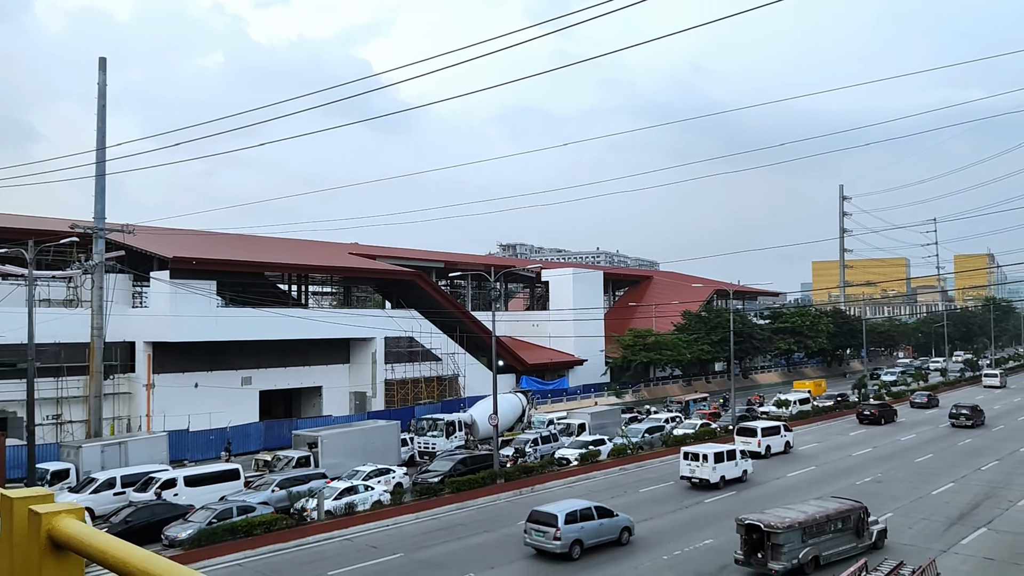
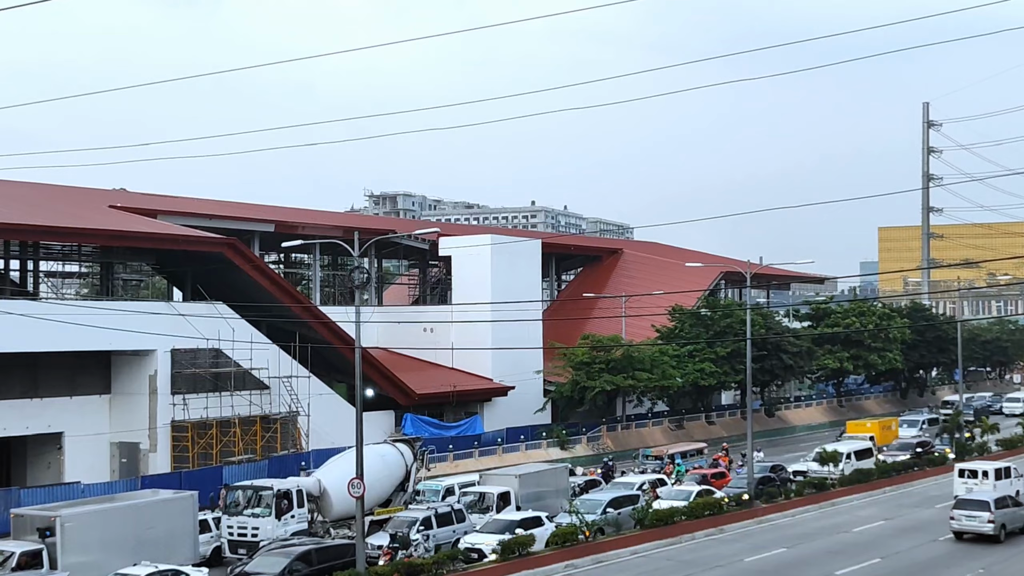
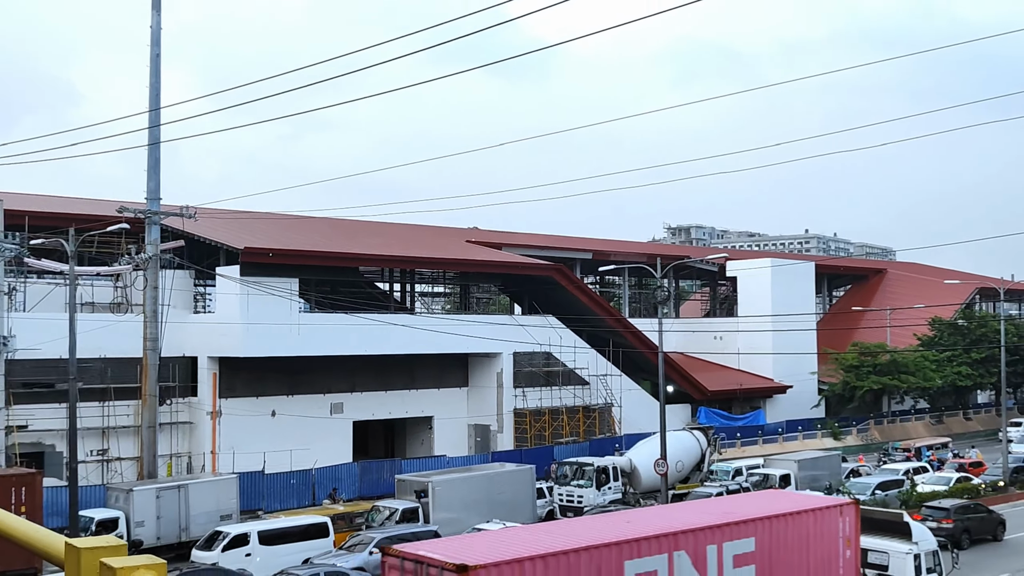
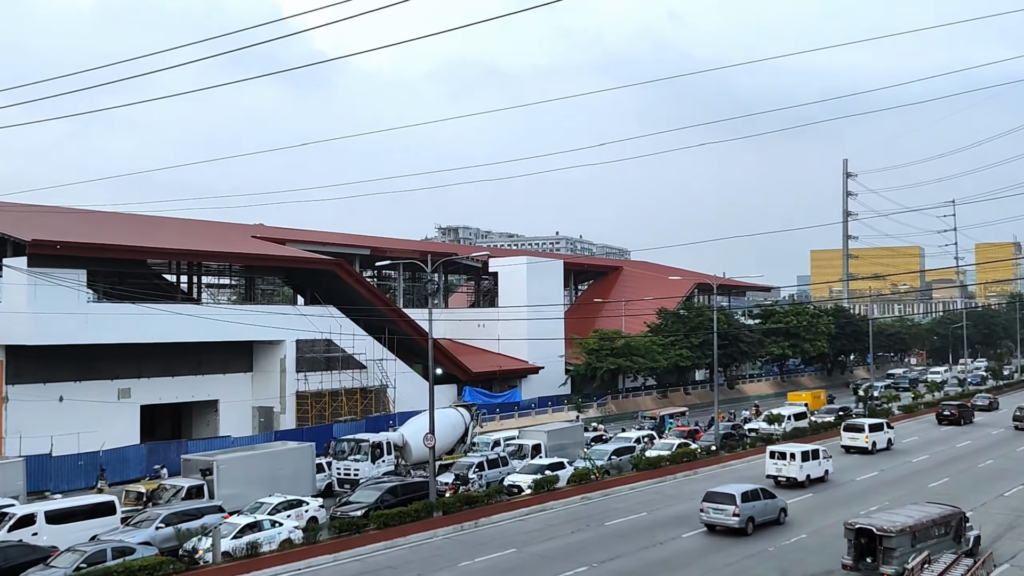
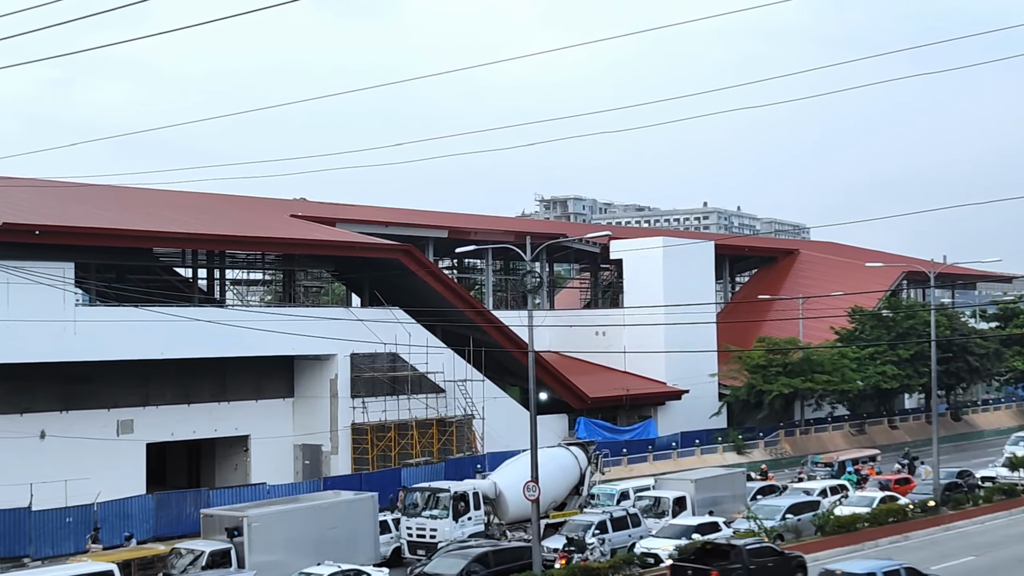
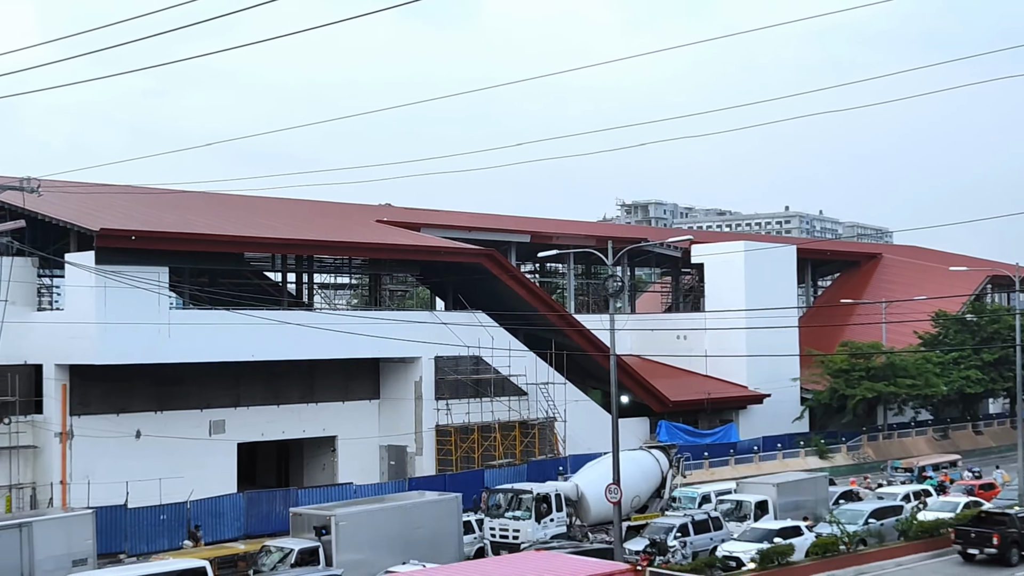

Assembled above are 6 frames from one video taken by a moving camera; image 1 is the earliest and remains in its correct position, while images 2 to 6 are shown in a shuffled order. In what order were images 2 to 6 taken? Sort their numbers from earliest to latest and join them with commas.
4, 2, 5, 6, 3
